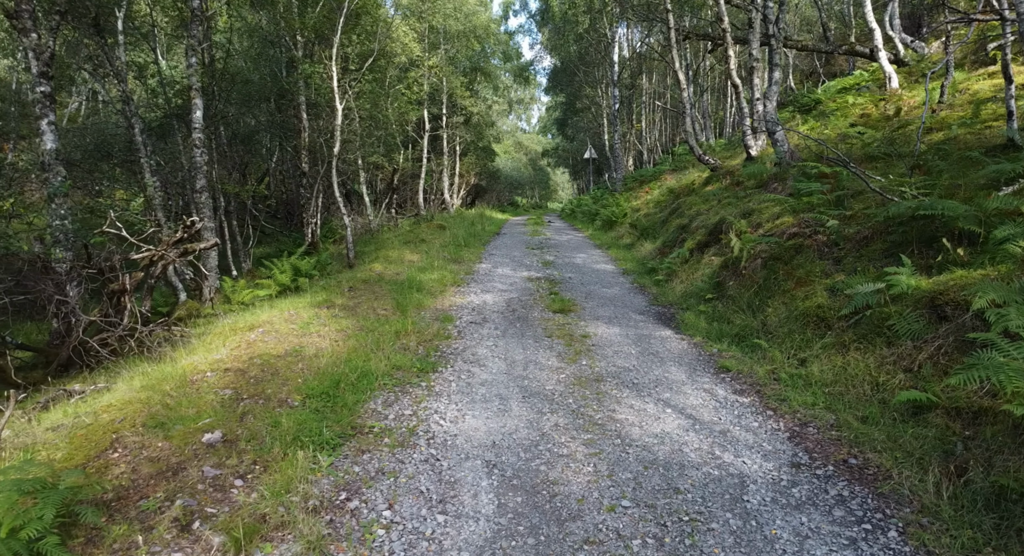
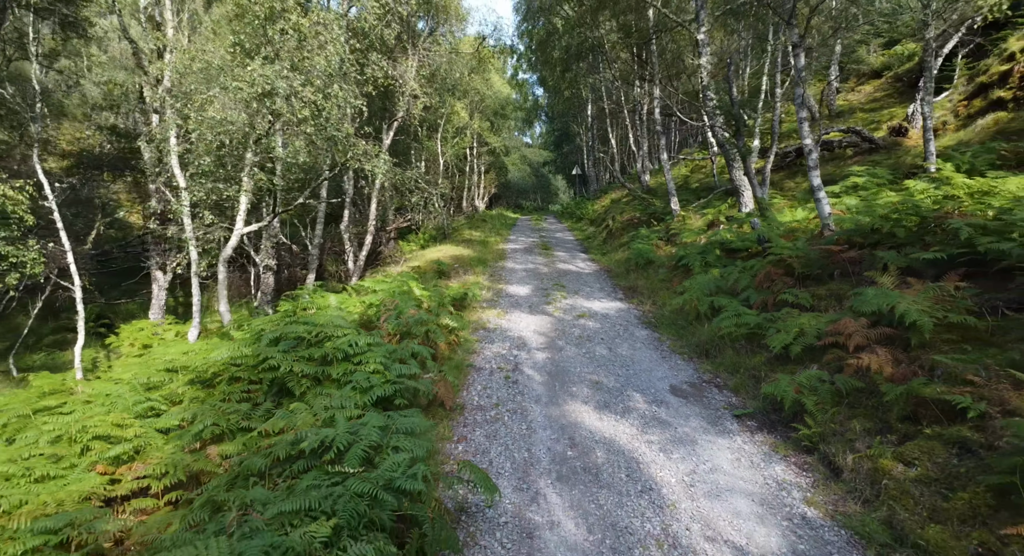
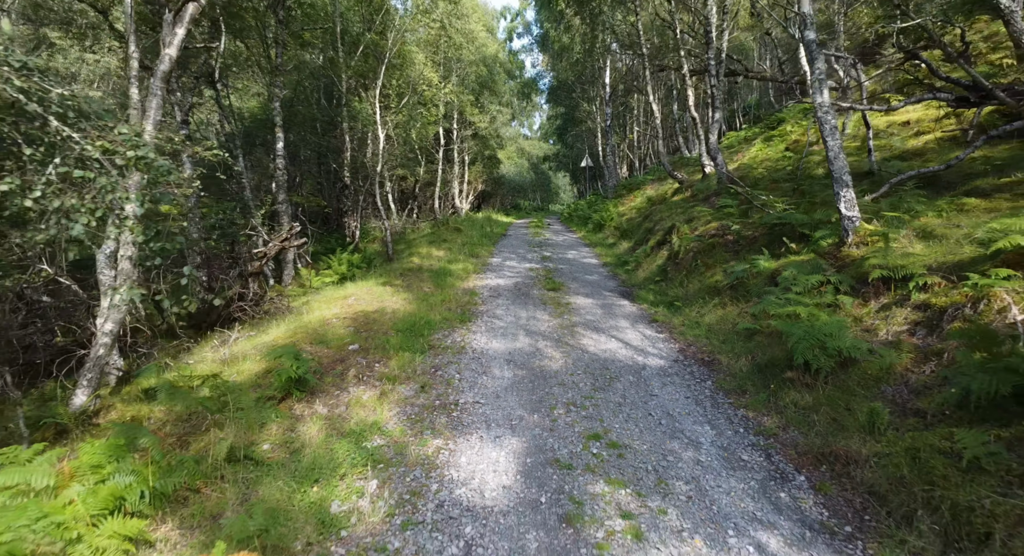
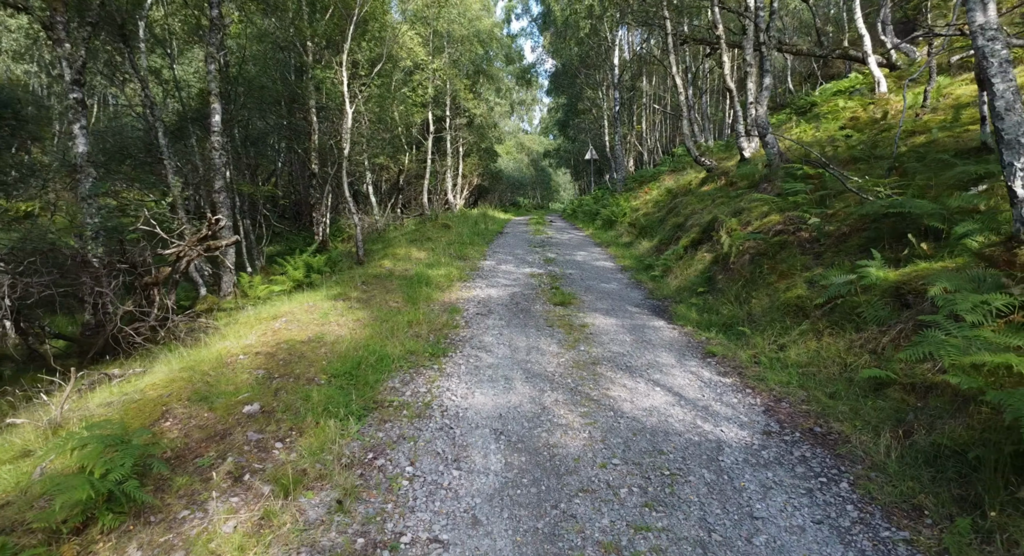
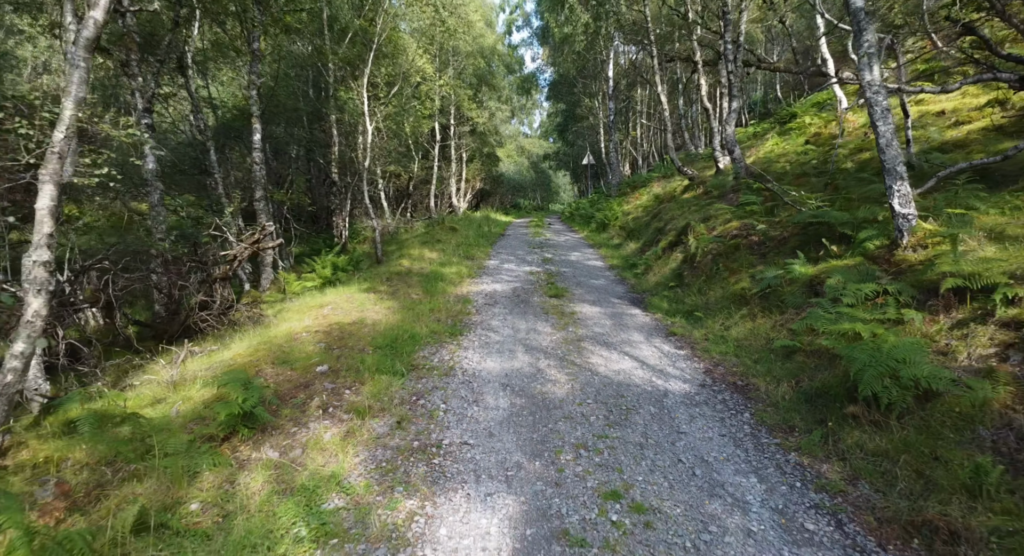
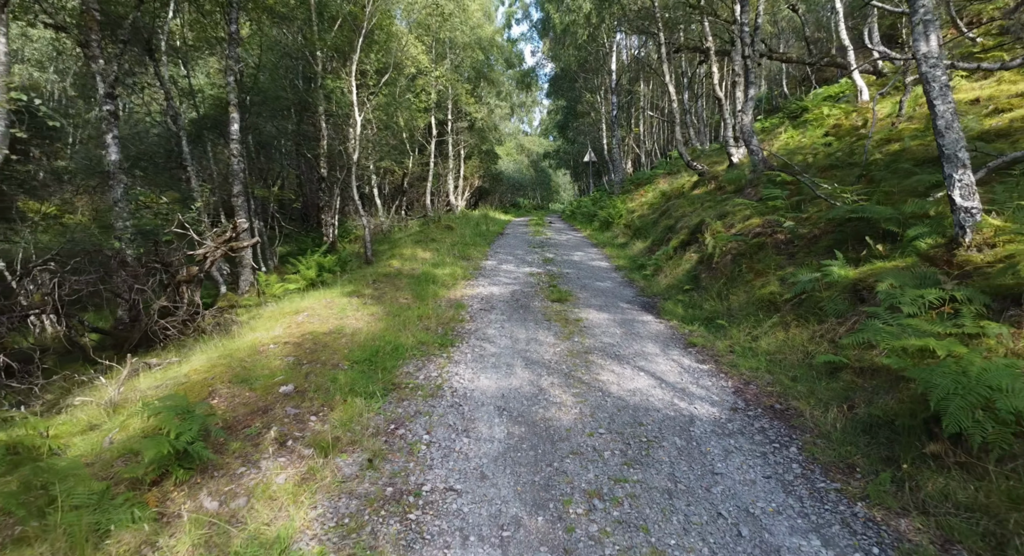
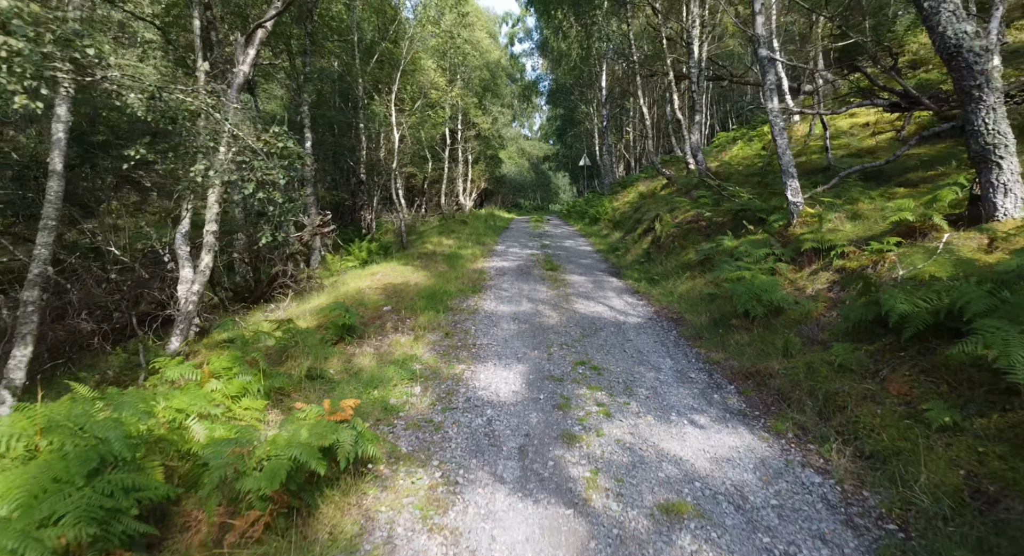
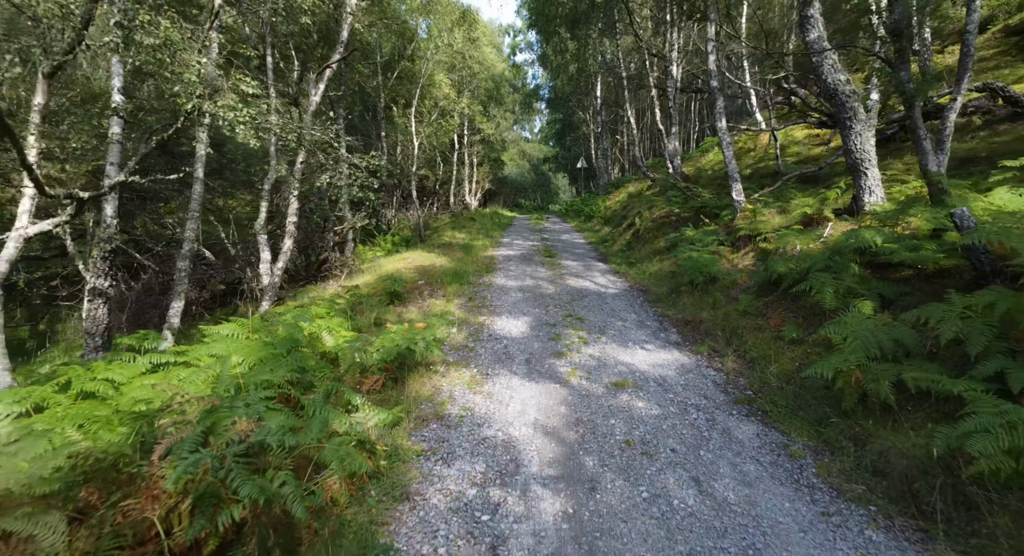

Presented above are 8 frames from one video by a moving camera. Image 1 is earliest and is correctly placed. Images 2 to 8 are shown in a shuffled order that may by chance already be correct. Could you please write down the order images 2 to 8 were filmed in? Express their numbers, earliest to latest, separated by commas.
4, 6, 5, 3, 7, 8, 2
